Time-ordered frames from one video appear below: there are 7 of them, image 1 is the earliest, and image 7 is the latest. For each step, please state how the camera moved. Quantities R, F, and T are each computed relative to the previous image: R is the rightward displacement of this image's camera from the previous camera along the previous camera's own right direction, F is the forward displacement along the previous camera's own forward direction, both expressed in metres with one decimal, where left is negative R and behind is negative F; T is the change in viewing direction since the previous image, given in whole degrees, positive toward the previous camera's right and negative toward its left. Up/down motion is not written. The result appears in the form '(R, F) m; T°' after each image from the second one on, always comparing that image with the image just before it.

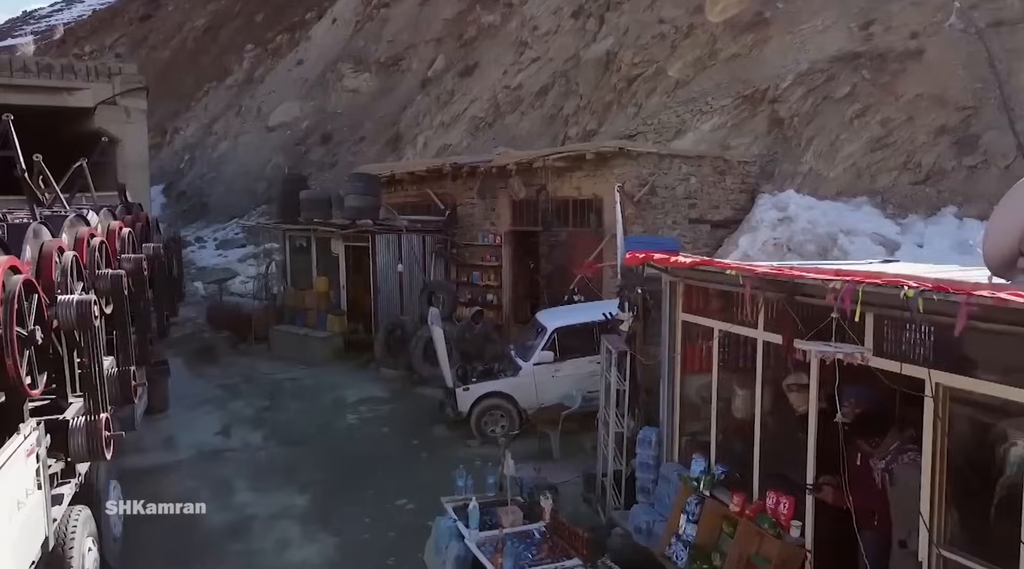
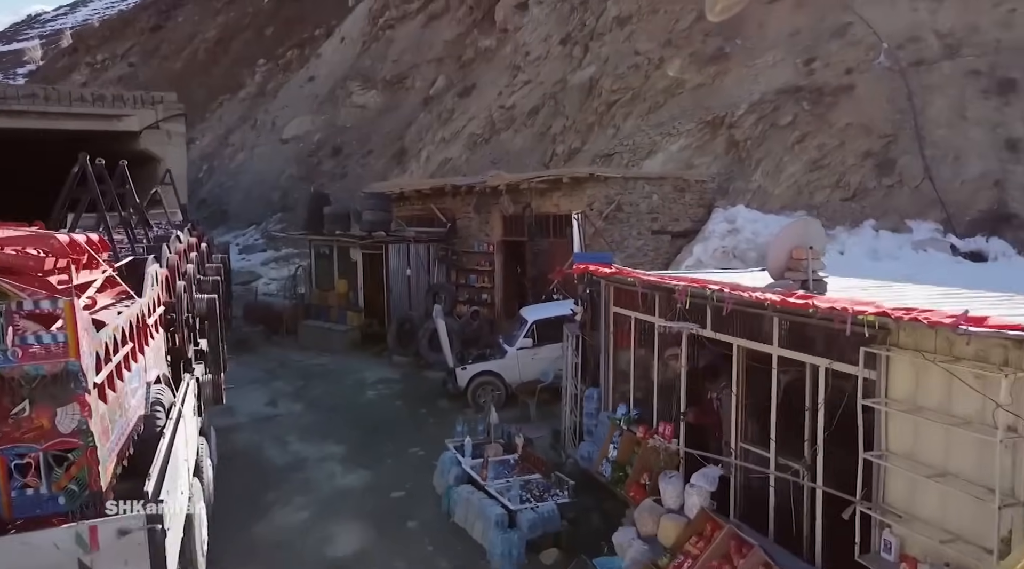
(+0.2, -2.4) m; 0°
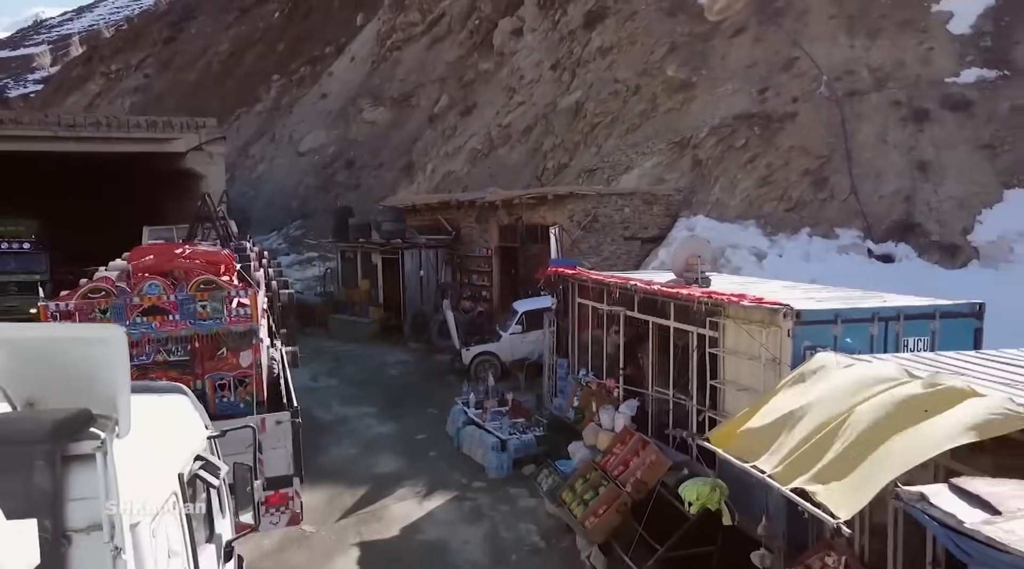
(+0.1, -3.0) m; 0°
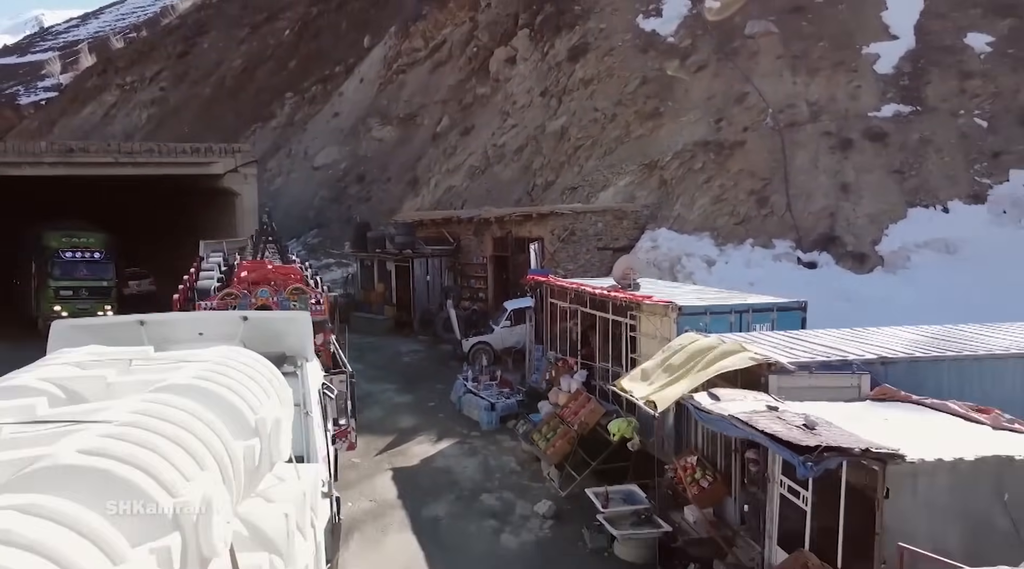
(+0.2, -3.5) m; 0°
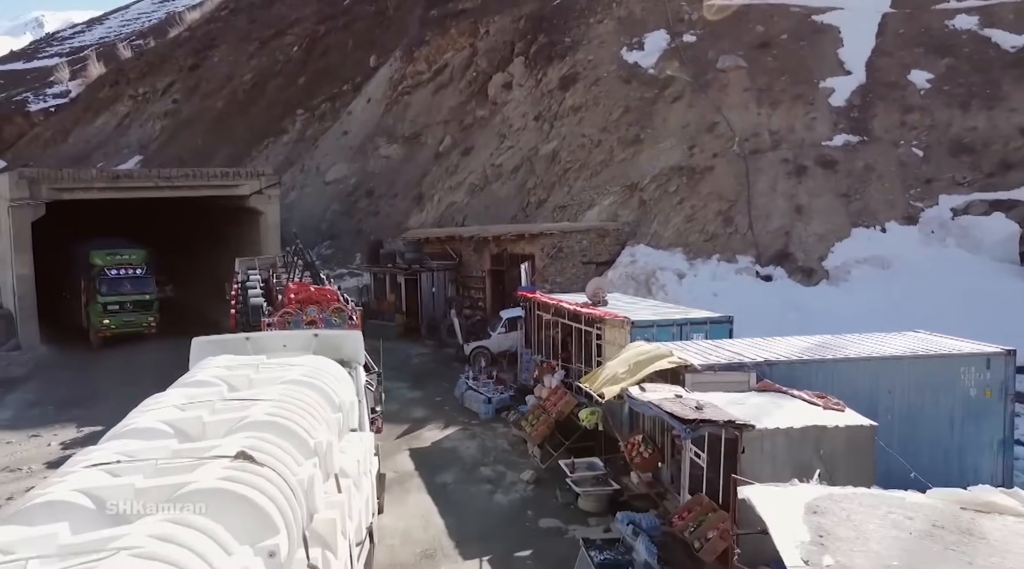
(+0.1, -3.0) m; 0°
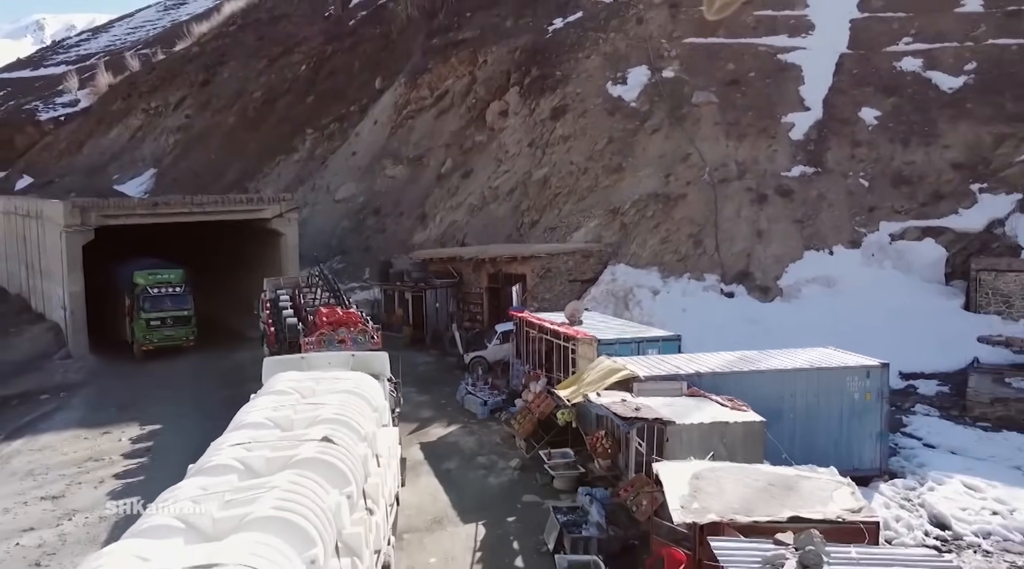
(+0.2, -3.2) m; 0°
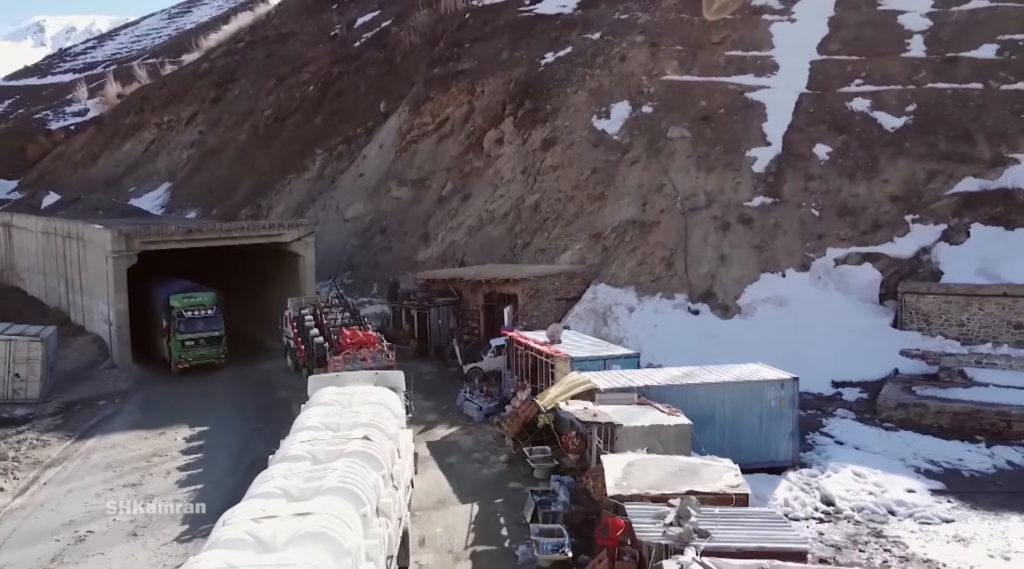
(+0.3, -3.7) m; 0°
